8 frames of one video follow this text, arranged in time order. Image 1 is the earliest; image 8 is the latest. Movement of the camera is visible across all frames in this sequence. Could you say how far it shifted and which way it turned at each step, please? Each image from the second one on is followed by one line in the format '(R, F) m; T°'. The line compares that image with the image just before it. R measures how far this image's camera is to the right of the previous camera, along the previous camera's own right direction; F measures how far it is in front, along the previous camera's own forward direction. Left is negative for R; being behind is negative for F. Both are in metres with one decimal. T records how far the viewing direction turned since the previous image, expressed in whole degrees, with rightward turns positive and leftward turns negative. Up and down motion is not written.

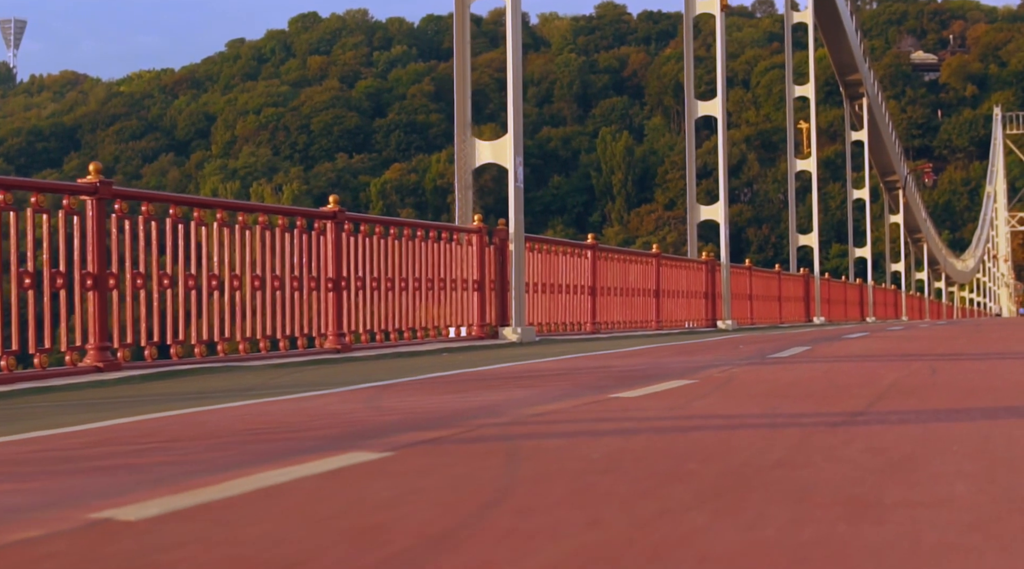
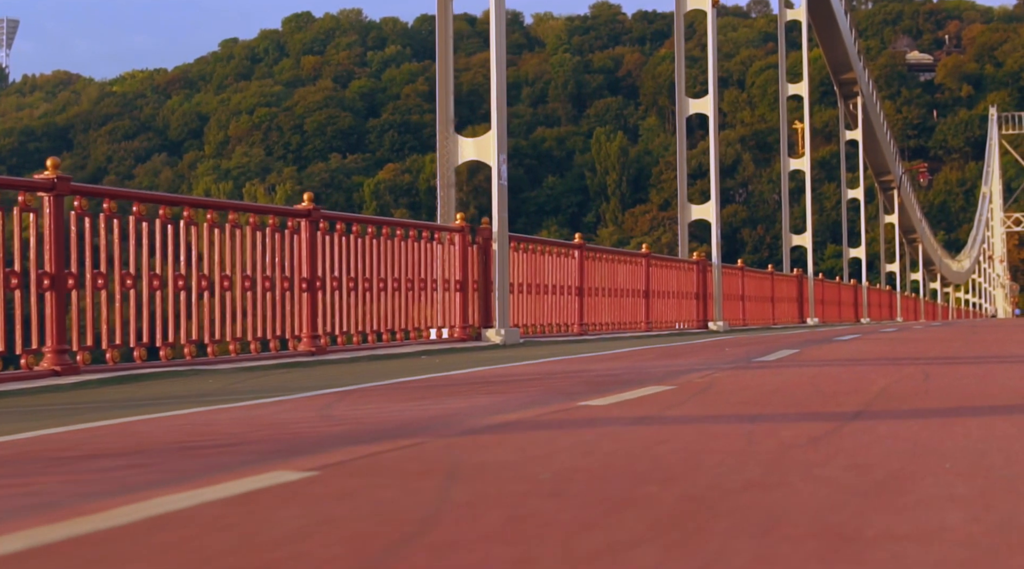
(+0.1, +0.4) m; 0°
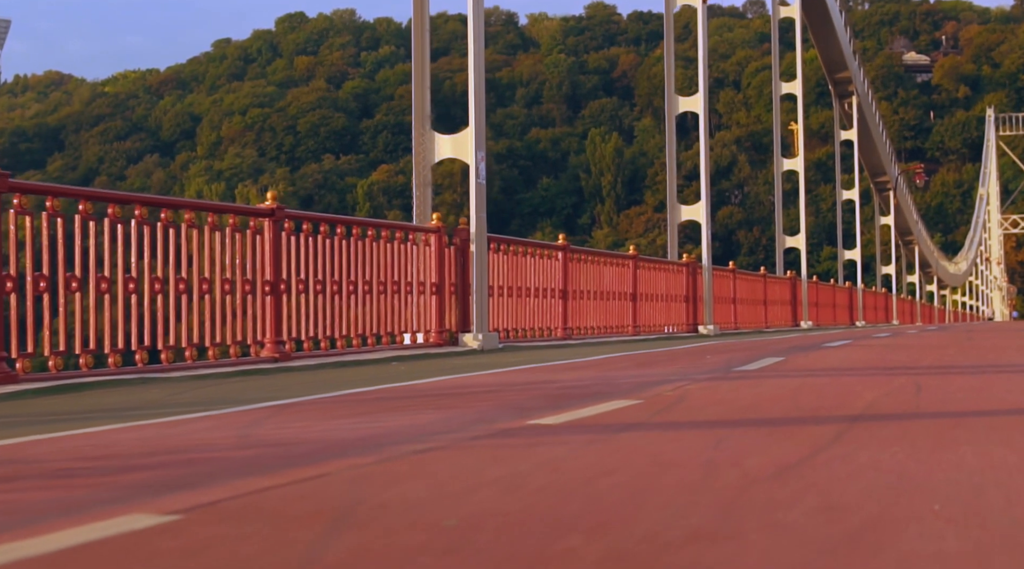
(+0.2, +0.6) m; 0°
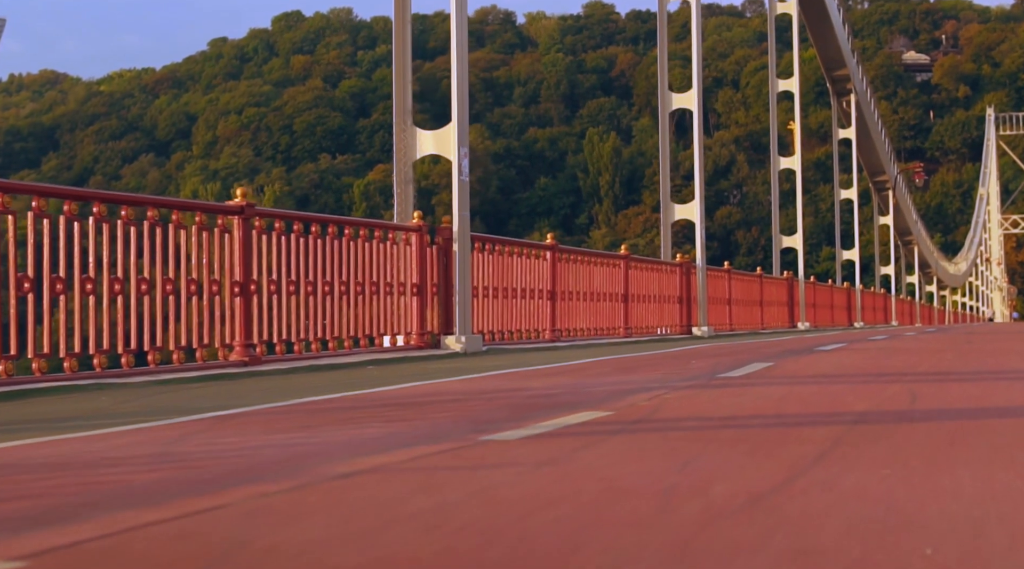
(+0.2, +0.5) m; 0°
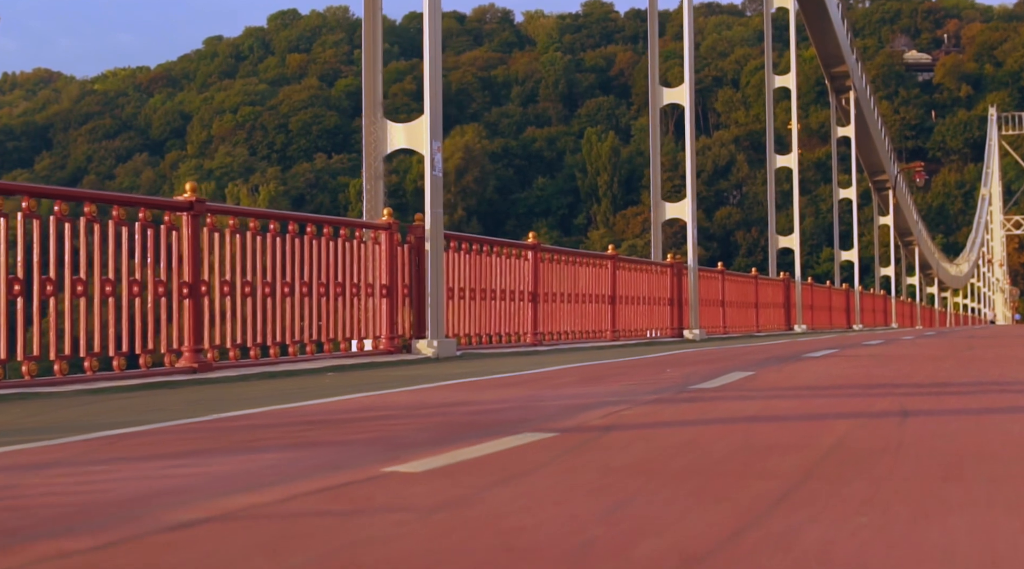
(+0.3, +0.7) m; 0°
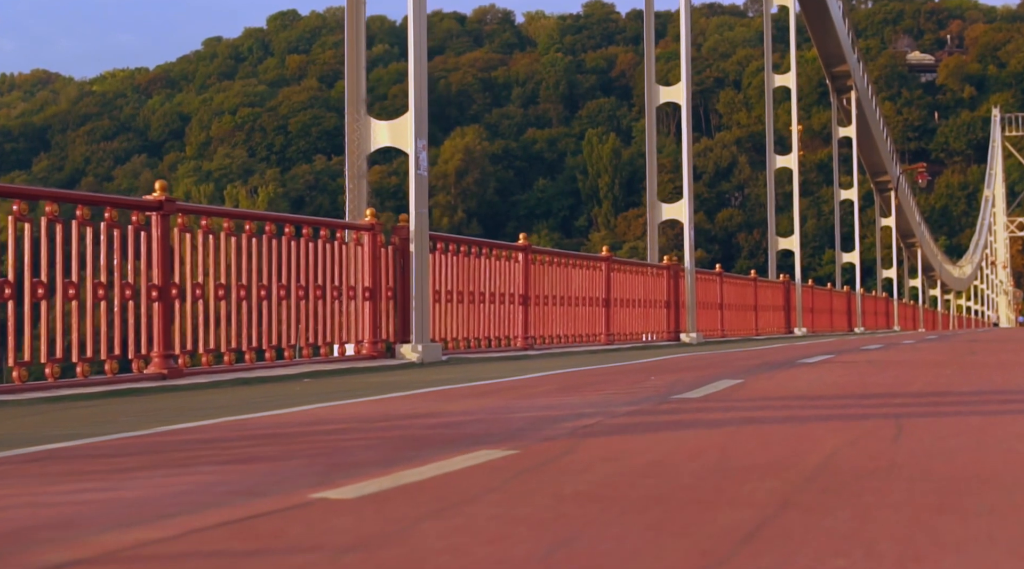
(+0.2, +0.4) m; 0°
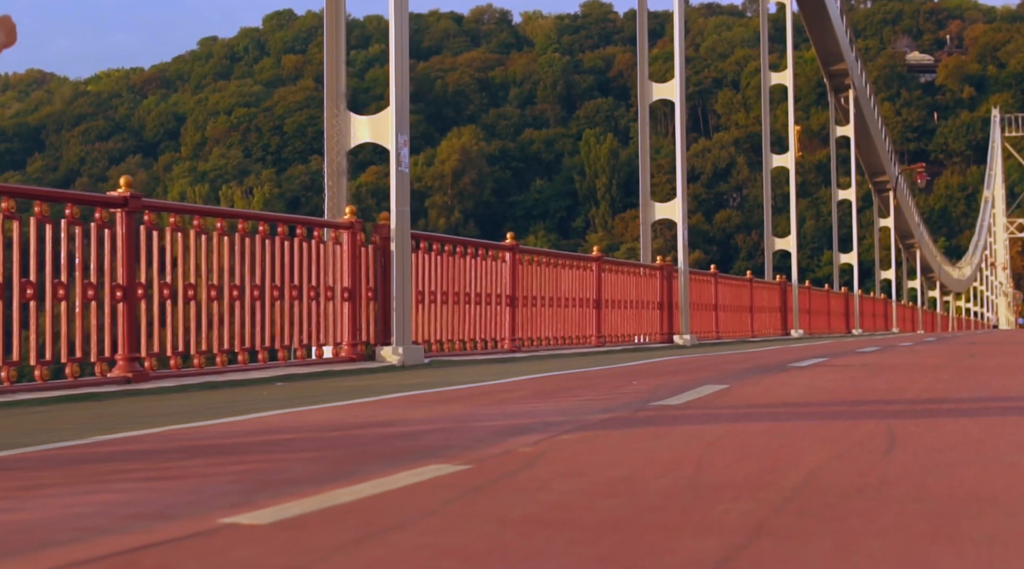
(+0.1, +0.4) m; 0°
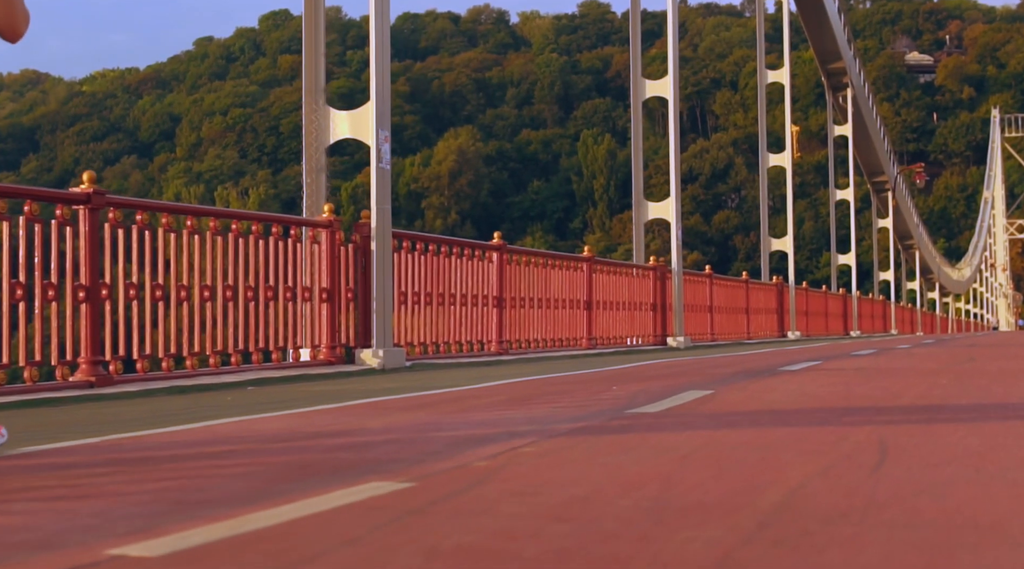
(+0.1, +0.4) m; 0°
